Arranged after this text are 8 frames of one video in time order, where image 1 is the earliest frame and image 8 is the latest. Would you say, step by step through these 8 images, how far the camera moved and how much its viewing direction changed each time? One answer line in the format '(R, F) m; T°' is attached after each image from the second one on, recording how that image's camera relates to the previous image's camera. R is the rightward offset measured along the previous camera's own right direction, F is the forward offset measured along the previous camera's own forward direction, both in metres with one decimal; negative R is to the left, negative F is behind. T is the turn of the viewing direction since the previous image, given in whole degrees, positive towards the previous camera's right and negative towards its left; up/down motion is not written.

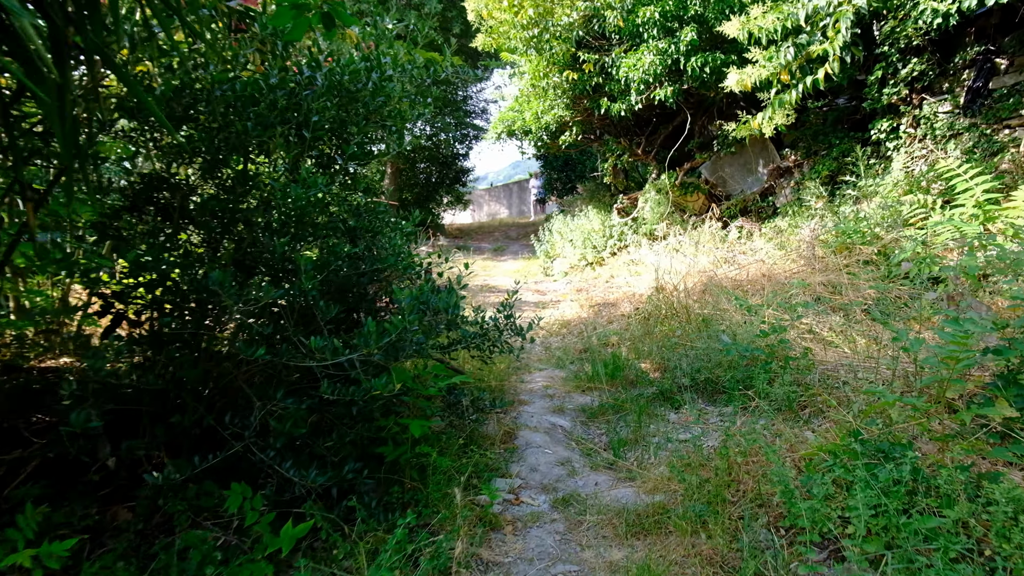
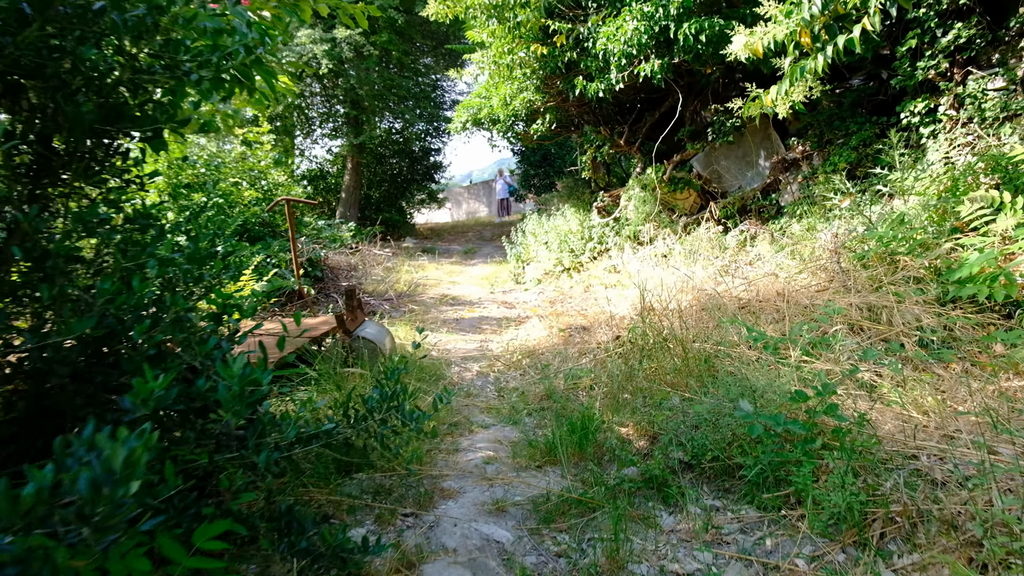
(+0.2, +1.0) m; +1°
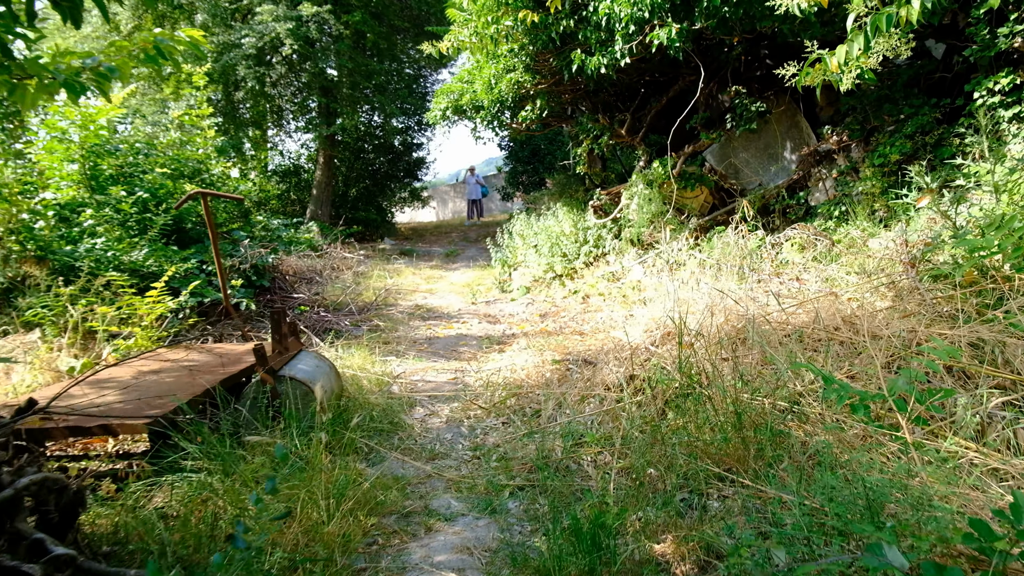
(0.0, +0.9) m; +1°
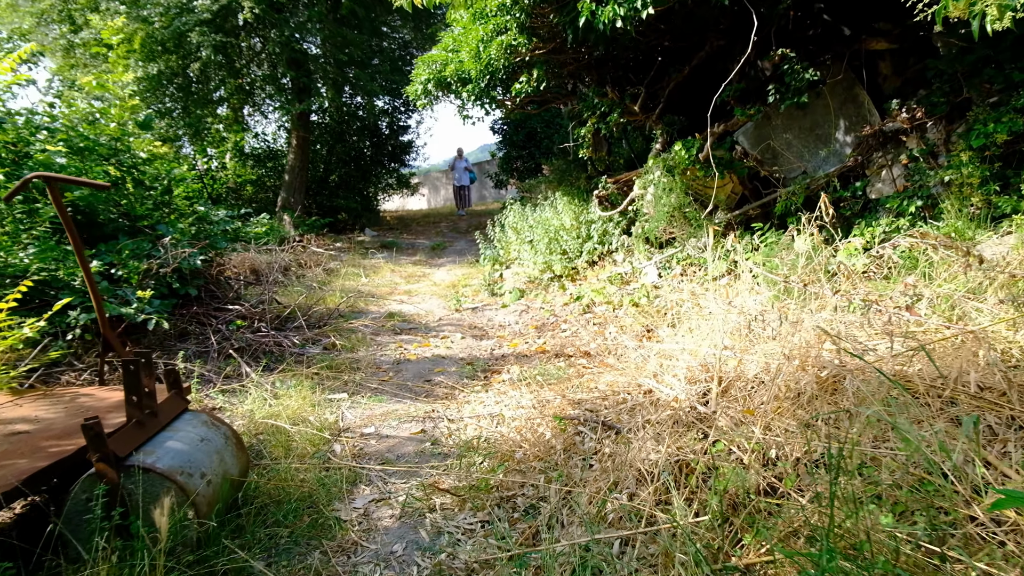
(0.0, +0.9) m; 0°
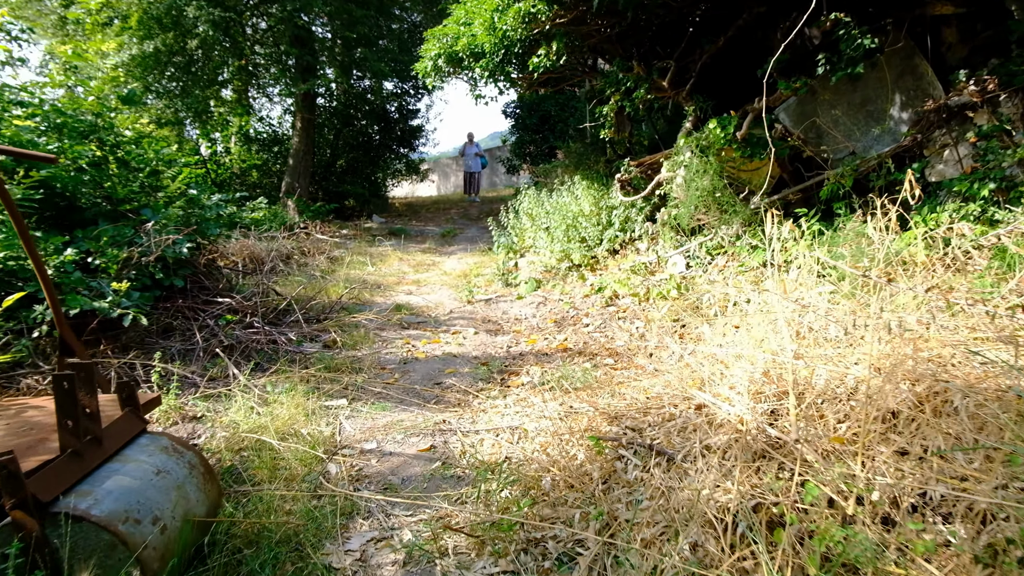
(0.0, +0.4) m; -1°
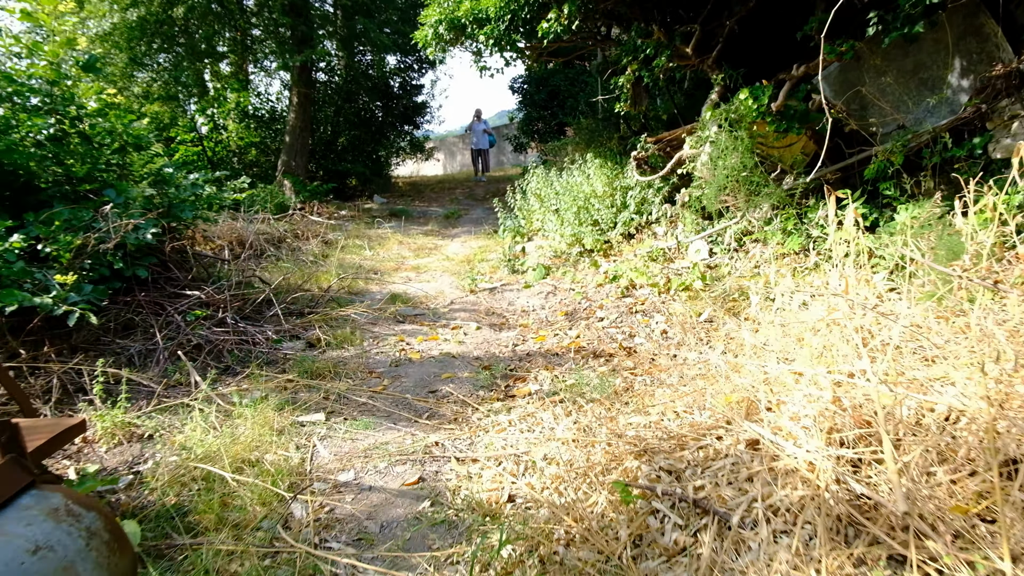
(0.0, +0.4) m; -1°
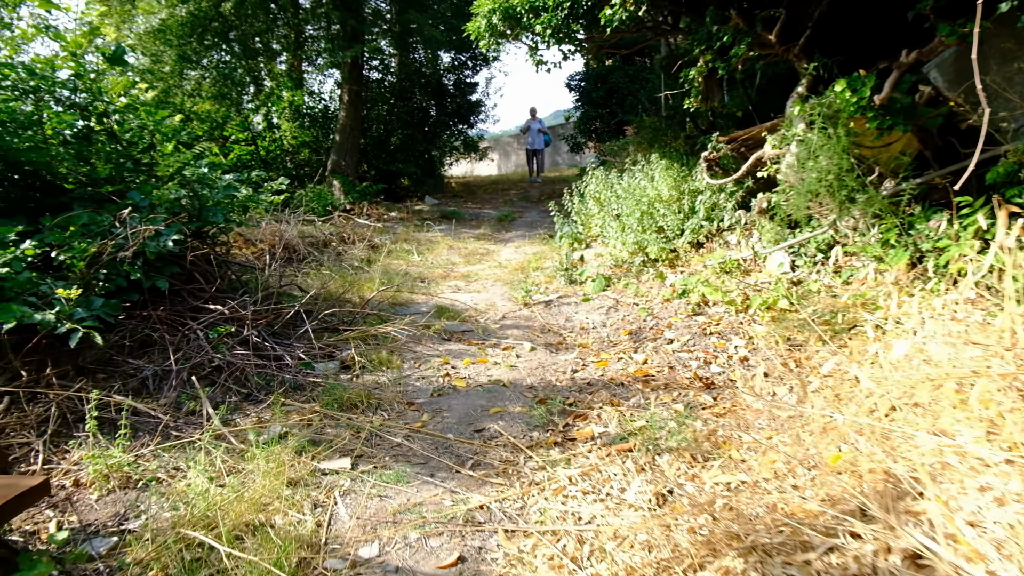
(0.0, +0.4) m; -4°
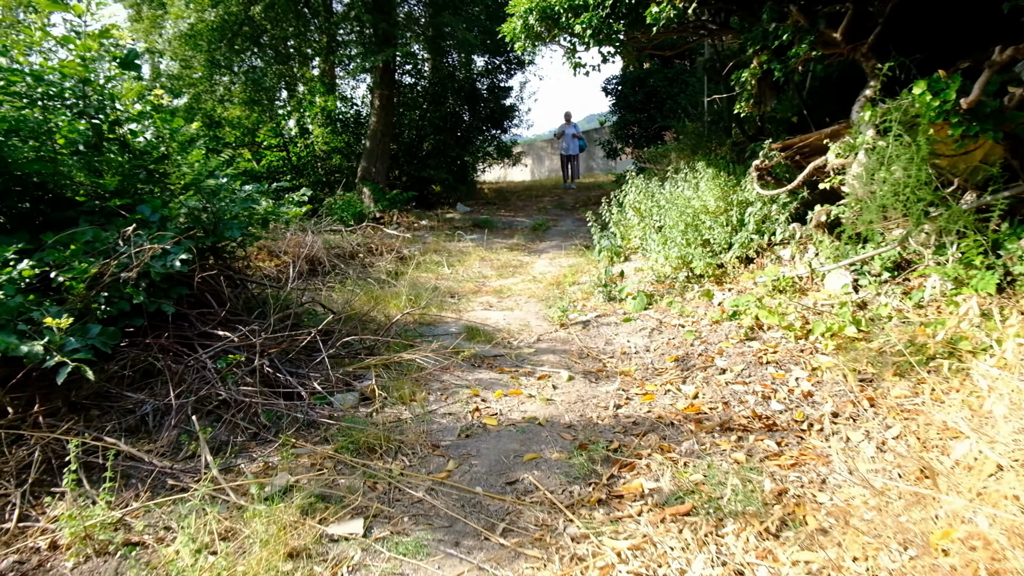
(0.0, +0.3) m; -3°
